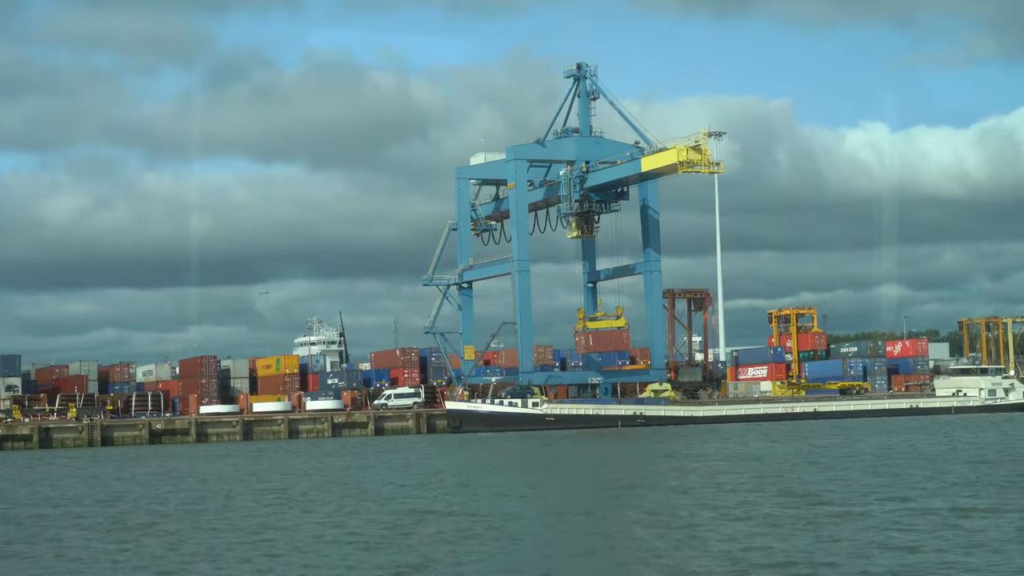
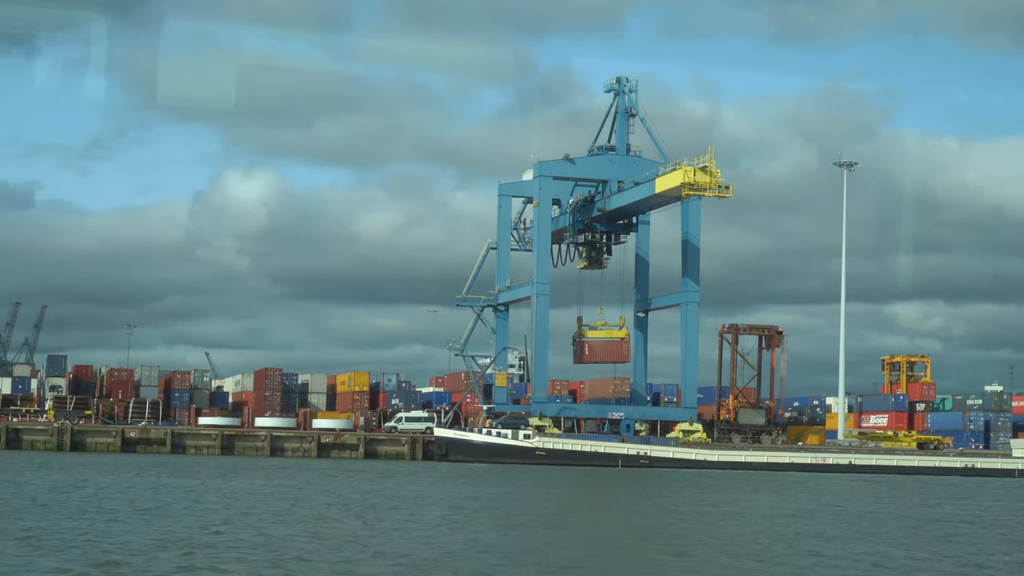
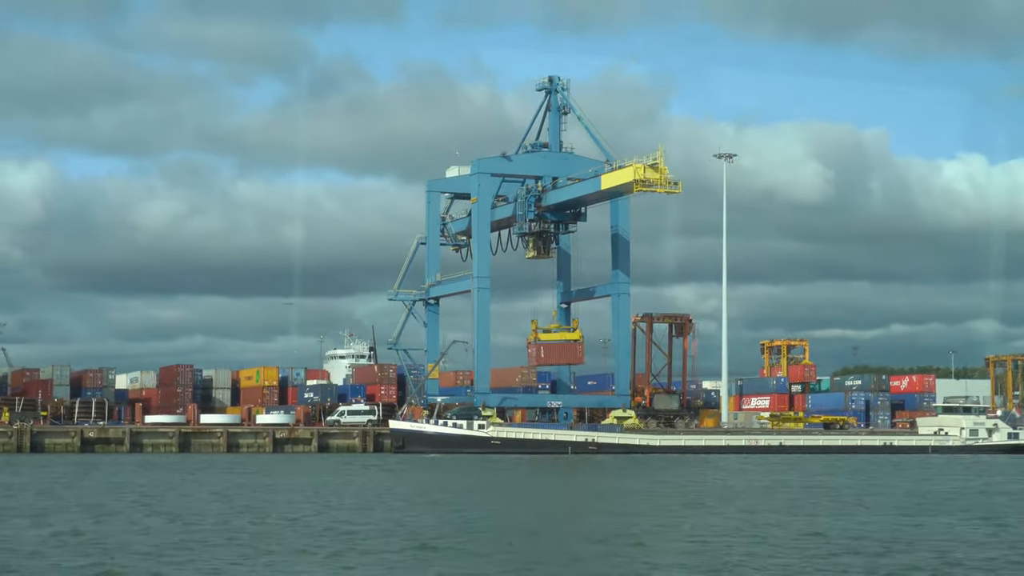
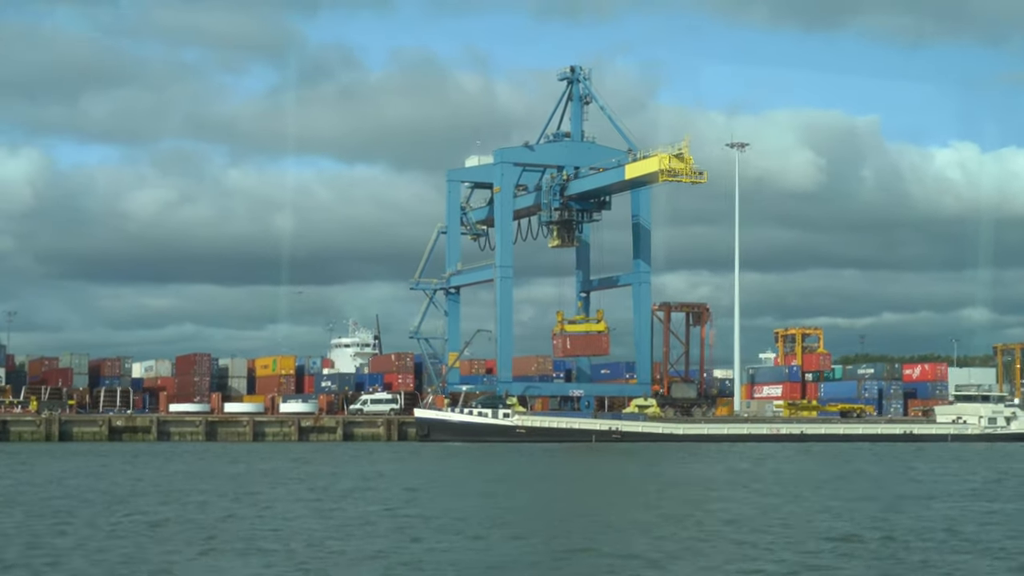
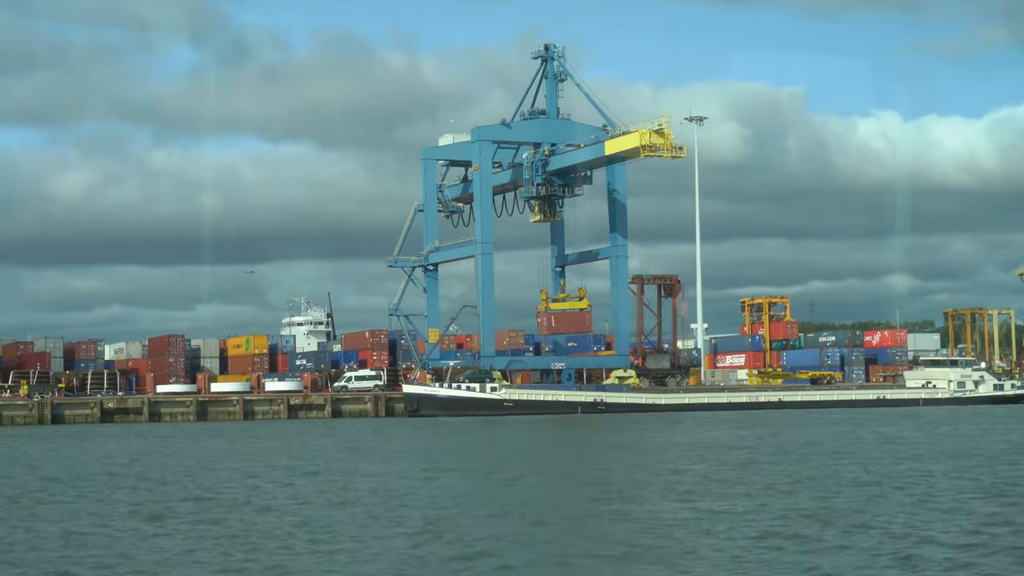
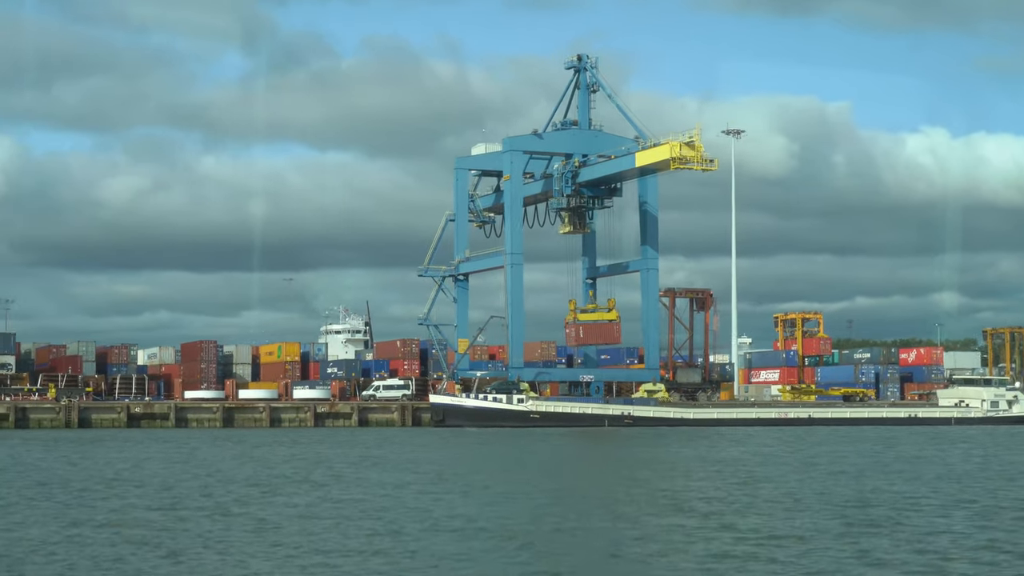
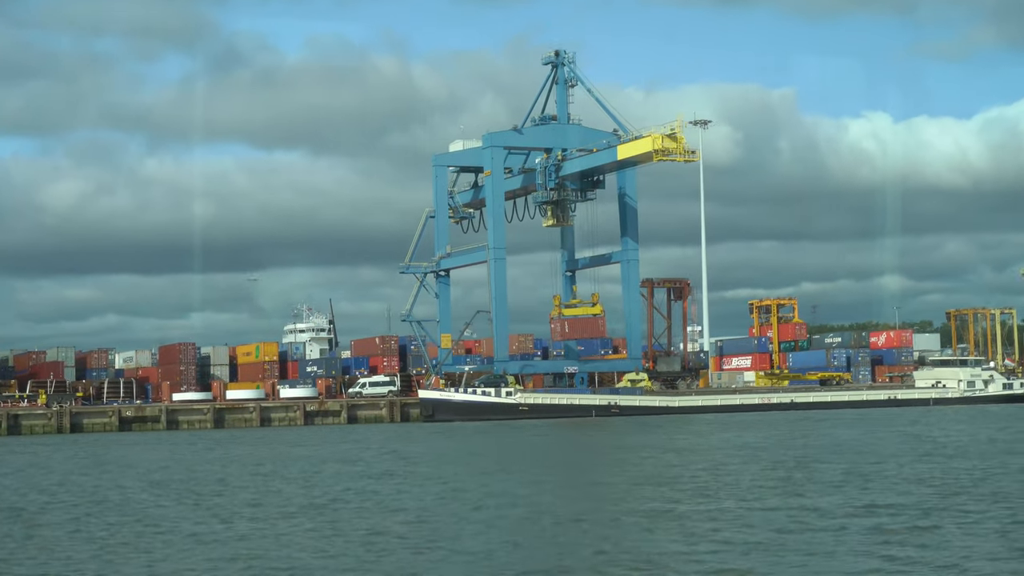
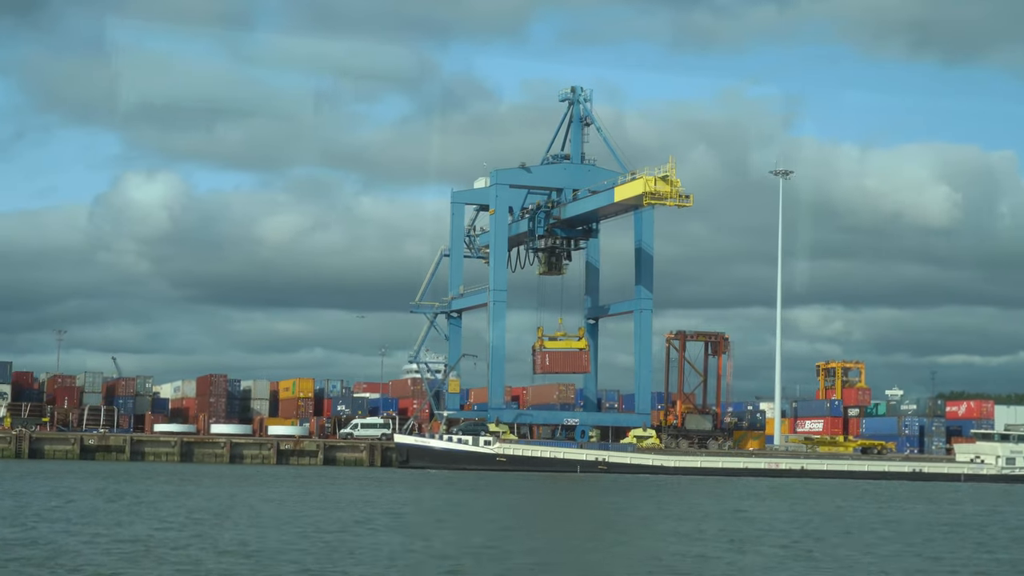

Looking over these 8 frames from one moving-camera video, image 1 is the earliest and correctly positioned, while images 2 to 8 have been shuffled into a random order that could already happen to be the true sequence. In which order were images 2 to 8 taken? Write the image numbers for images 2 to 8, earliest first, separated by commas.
7, 5, 6, 4, 3, 8, 2
